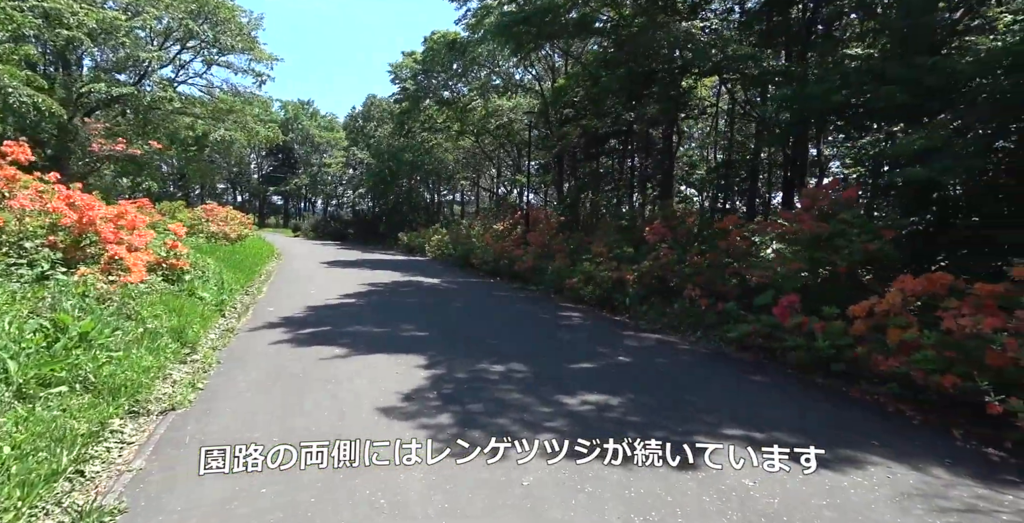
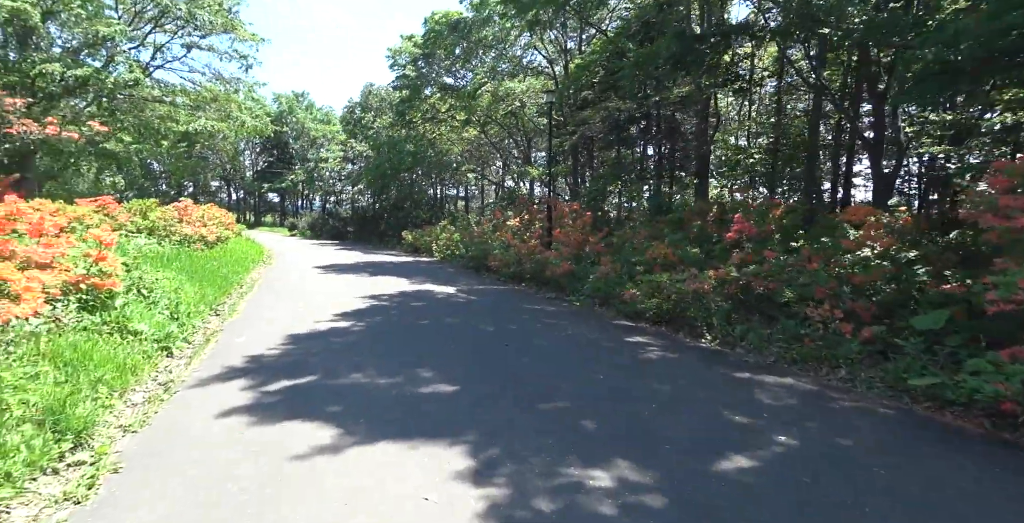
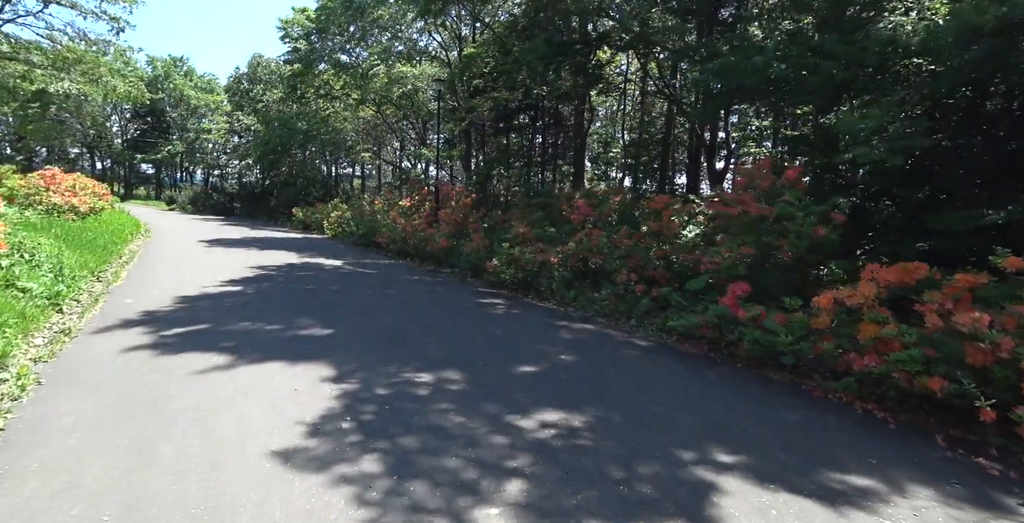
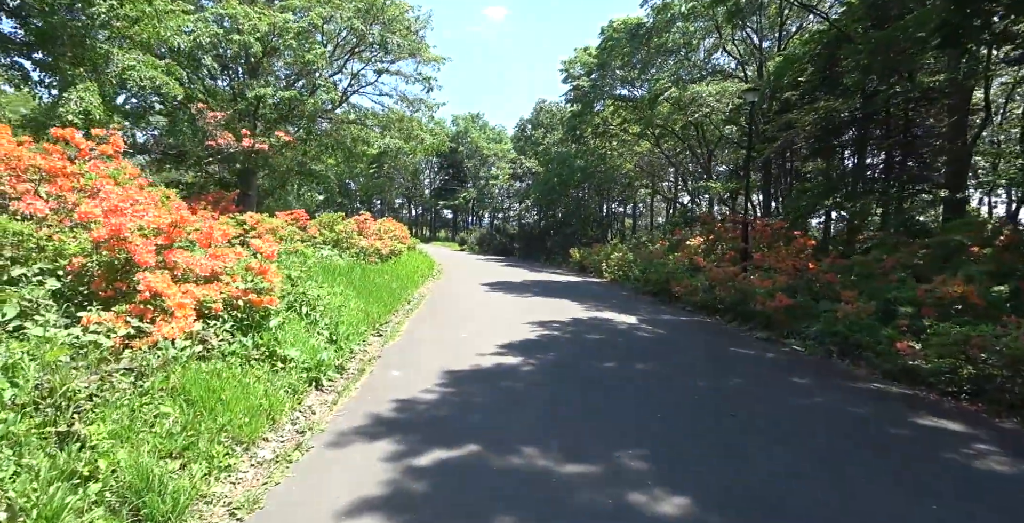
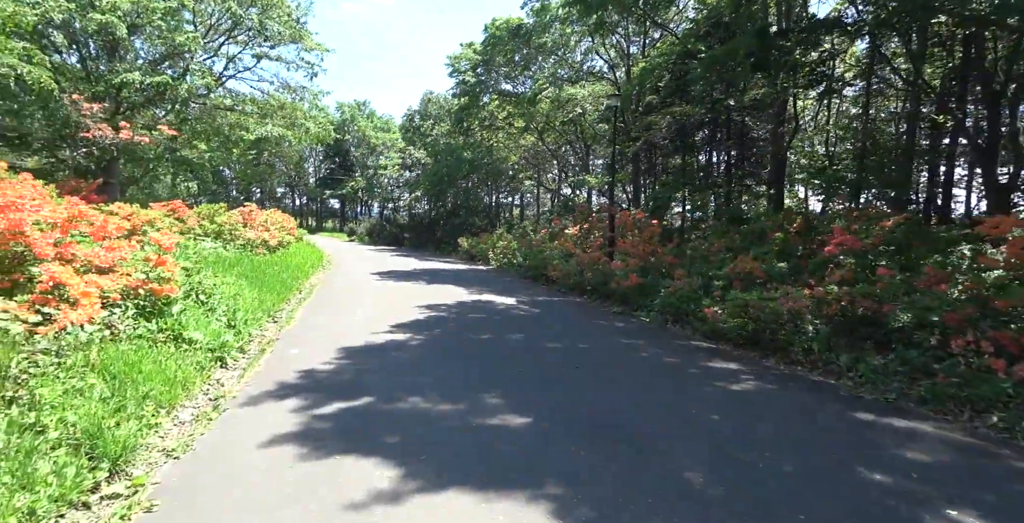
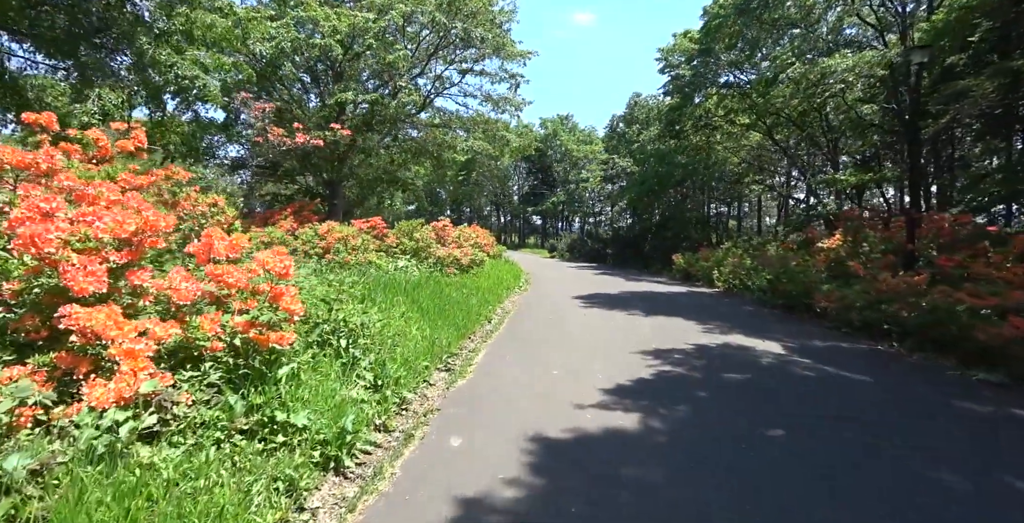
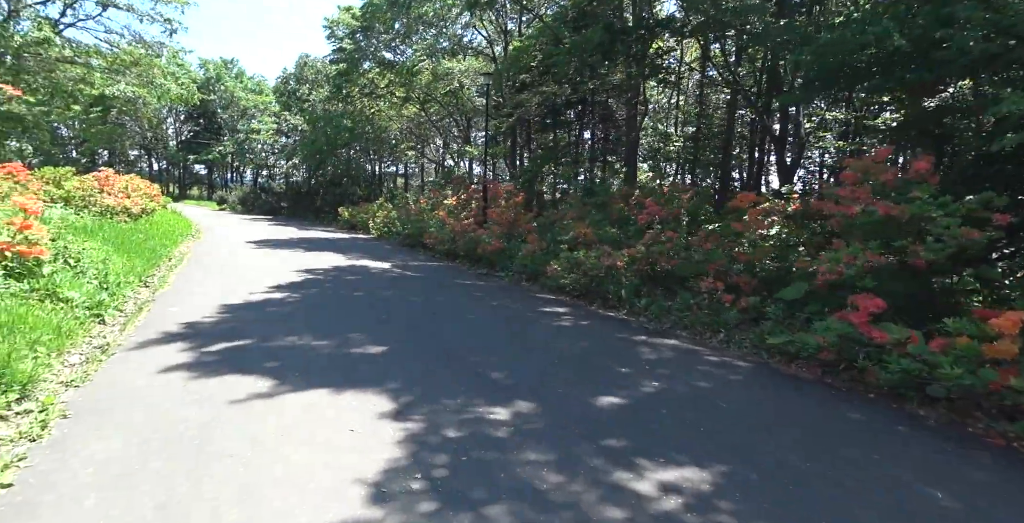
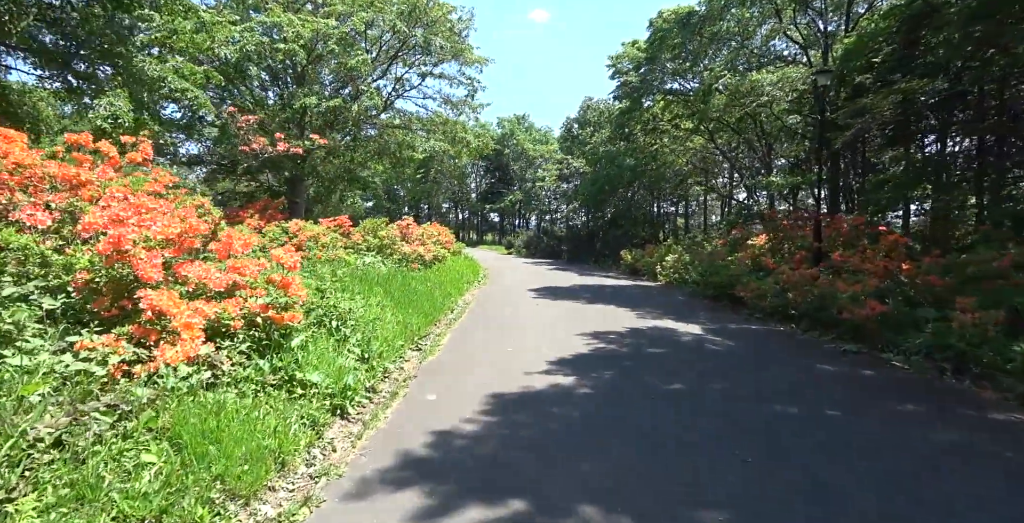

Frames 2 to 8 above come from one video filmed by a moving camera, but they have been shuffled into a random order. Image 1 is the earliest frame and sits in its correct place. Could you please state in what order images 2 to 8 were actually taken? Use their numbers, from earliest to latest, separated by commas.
3, 7, 2, 5, 4, 8, 6
